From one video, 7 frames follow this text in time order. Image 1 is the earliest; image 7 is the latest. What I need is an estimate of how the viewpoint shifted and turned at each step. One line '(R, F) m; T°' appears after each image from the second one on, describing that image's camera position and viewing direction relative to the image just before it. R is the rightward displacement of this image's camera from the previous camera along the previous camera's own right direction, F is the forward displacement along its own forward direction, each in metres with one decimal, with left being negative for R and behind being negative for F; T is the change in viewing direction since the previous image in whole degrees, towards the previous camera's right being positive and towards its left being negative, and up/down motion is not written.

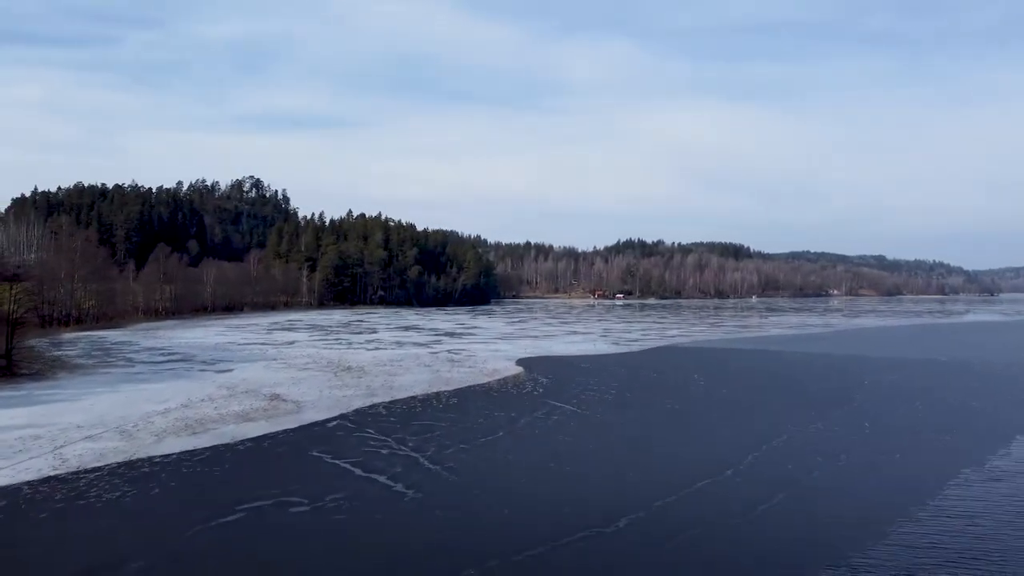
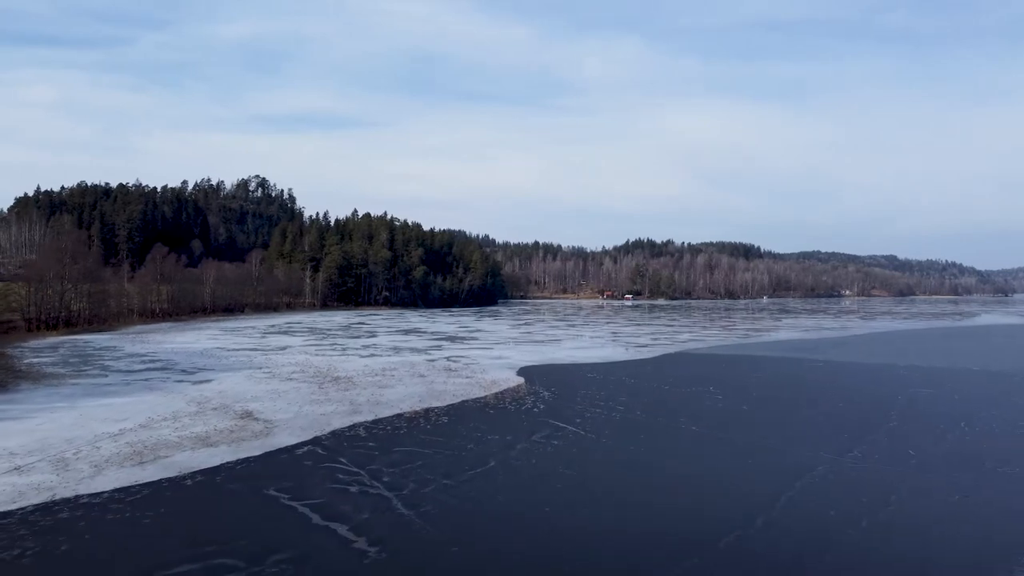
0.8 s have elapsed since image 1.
(+0.2, +1.7) m; -1°
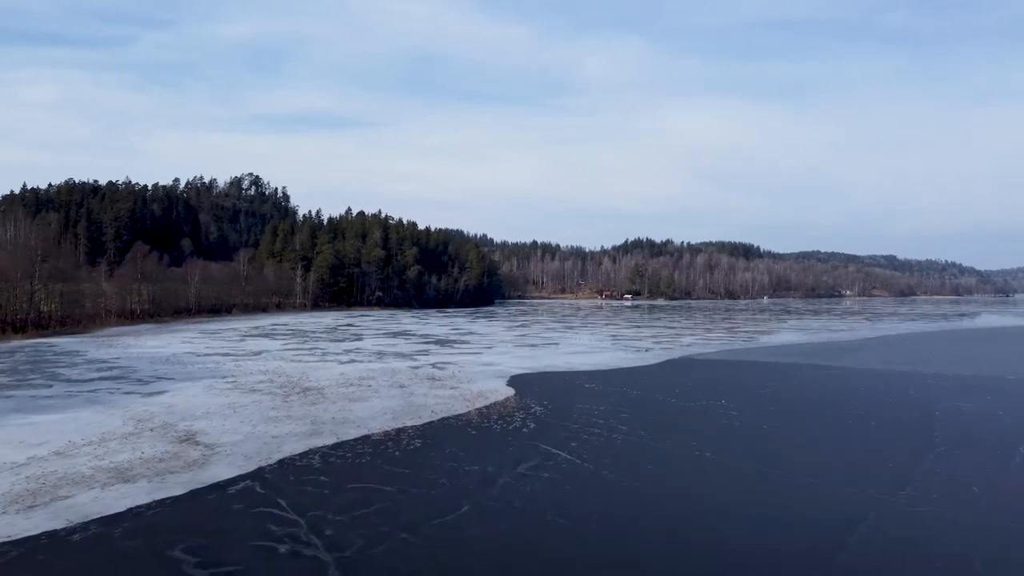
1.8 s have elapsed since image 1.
(+0.2, +2.2) m; 0°
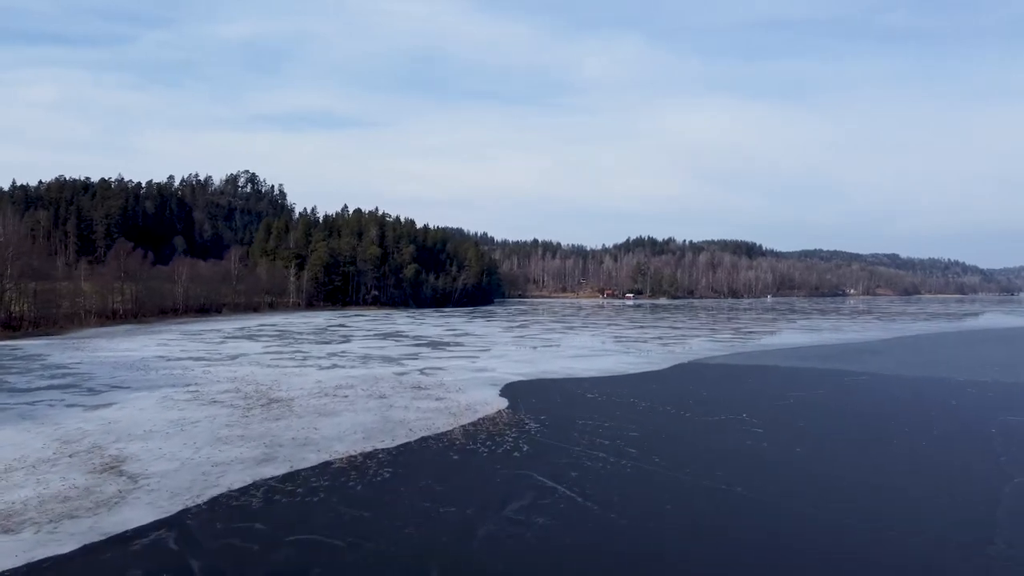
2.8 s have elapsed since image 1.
(+0.2, +2.2) m; 0°
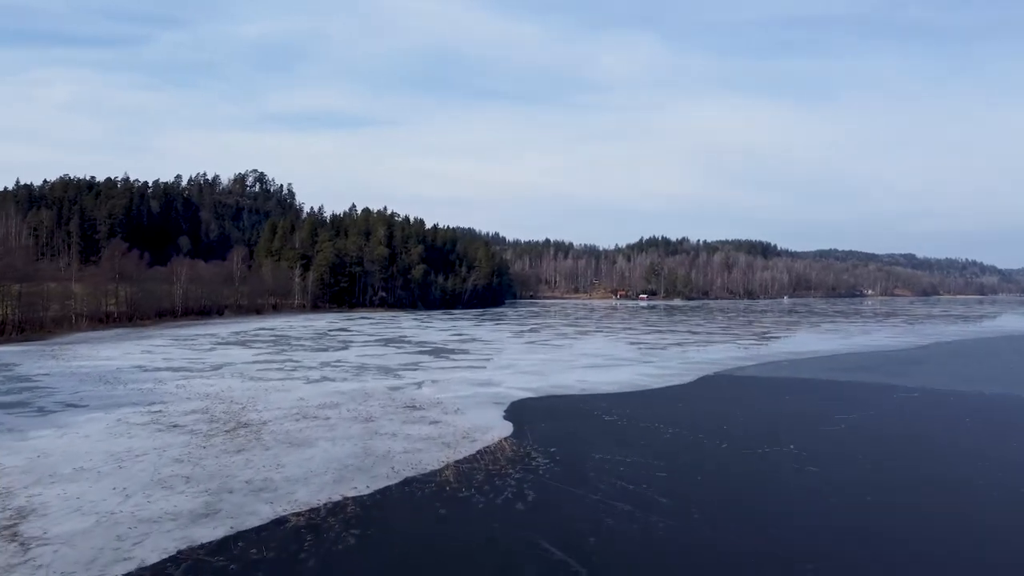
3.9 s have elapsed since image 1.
(+0.1, +2.4) m; -1°
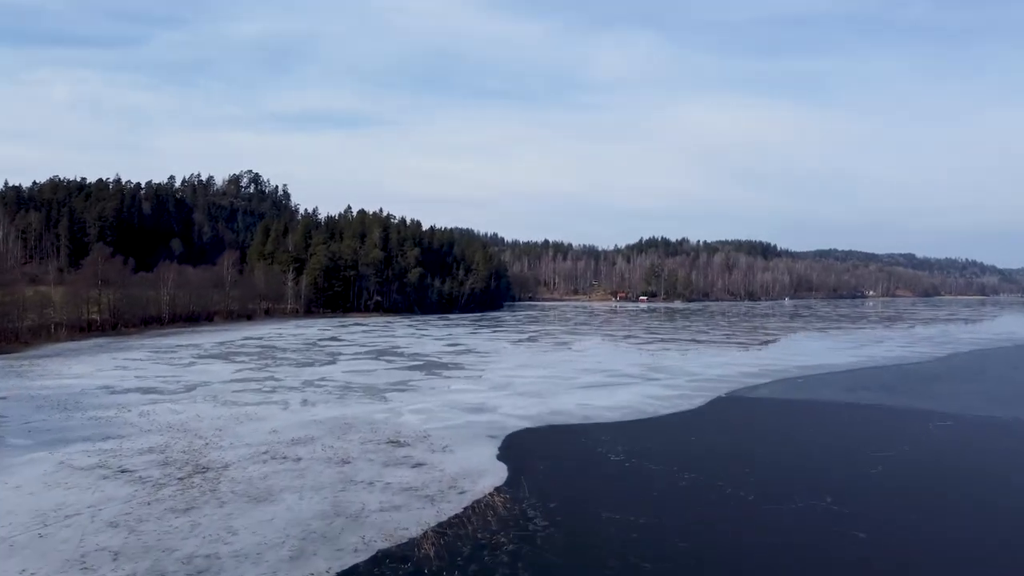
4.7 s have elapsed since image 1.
(+0.1, +1.8) m; 0°
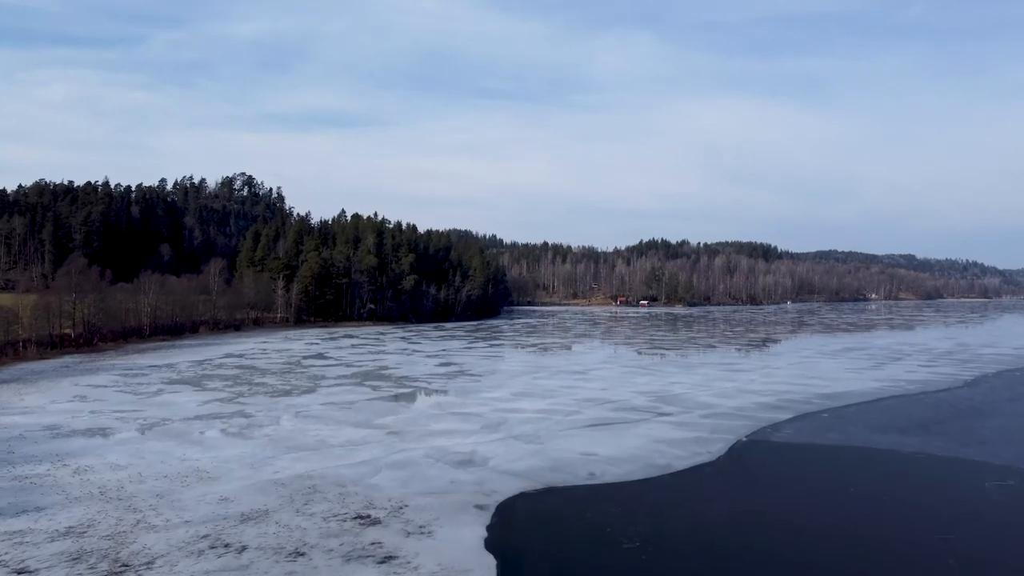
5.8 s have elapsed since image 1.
(+0.1, +2.5) m; 0°
